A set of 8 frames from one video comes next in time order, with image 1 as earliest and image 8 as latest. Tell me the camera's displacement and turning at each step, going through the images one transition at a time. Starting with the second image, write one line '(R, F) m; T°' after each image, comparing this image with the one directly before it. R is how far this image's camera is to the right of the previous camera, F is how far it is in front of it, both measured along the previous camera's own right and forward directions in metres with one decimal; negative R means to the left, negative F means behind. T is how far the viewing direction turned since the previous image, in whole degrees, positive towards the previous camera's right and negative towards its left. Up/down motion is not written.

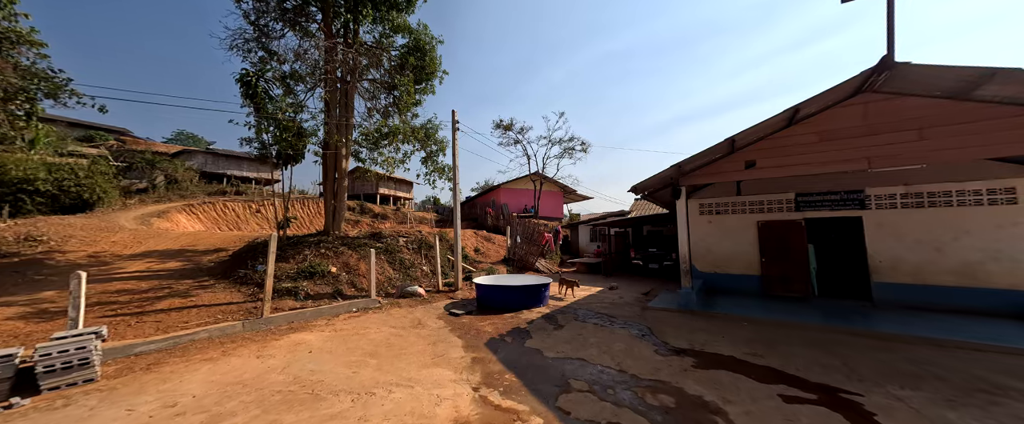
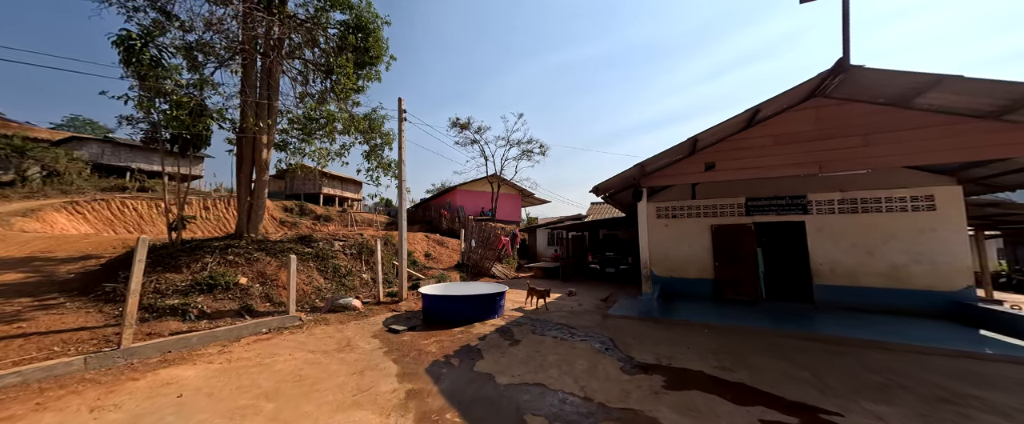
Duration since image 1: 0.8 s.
(+0.1, +0.6) m; +7°
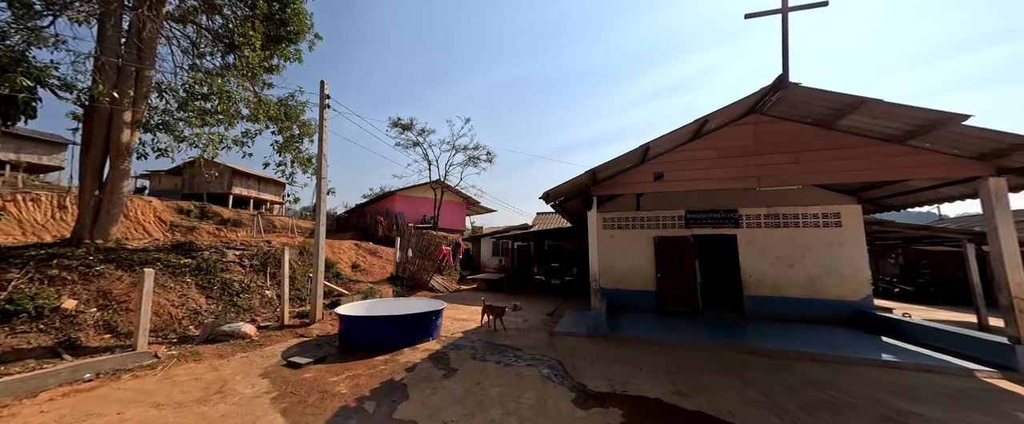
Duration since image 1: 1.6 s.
(+0.1, +0.6) m; +9°
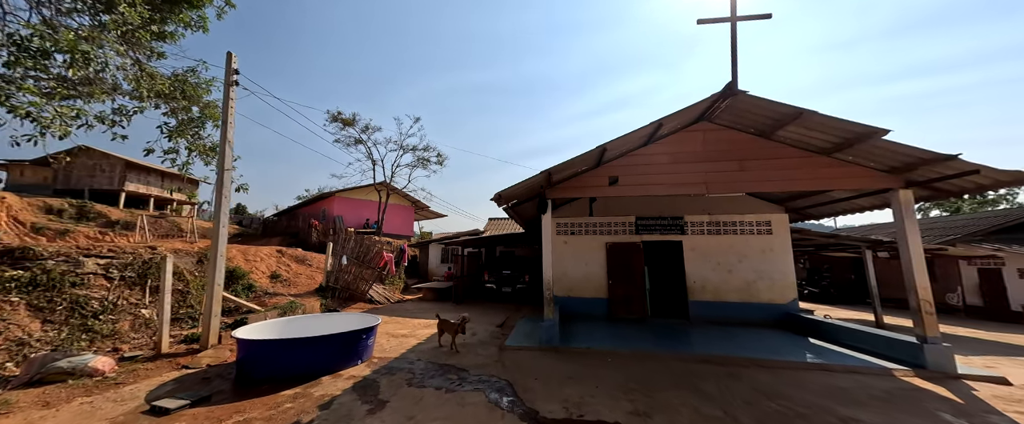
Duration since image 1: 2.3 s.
(+0.1, +0.5) m; +8°
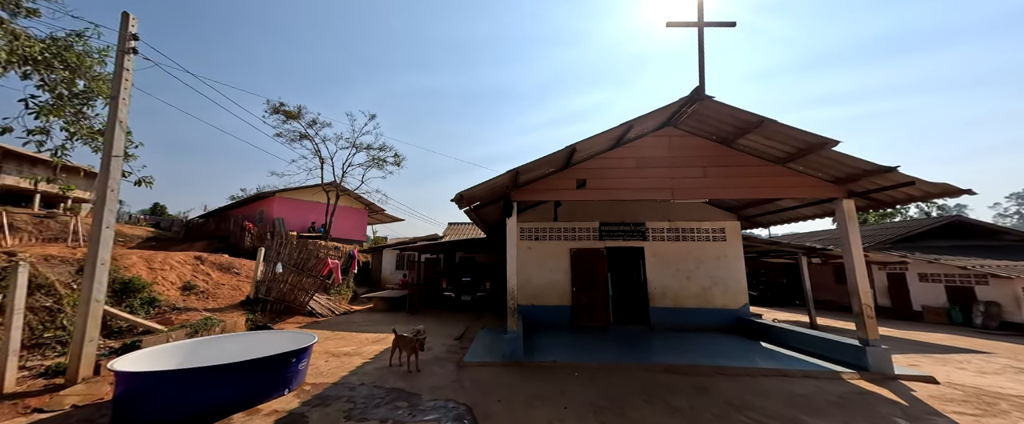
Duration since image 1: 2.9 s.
(0.0, +0.4) m; +7°
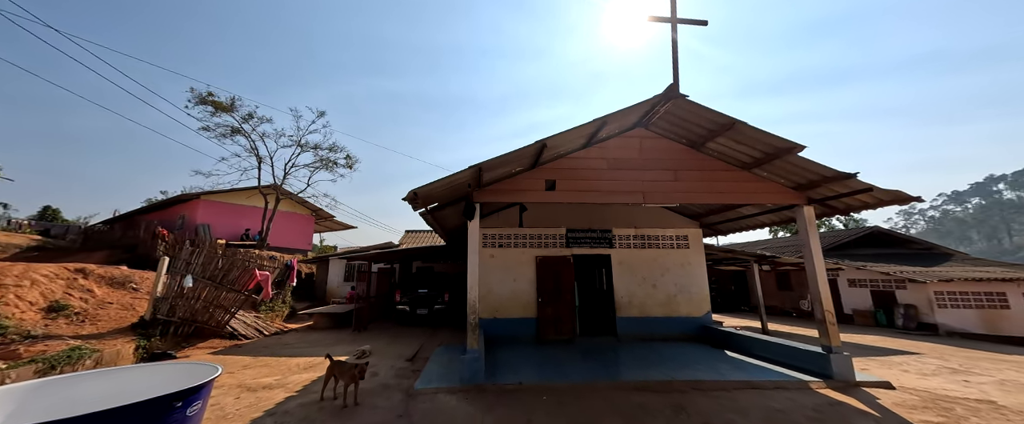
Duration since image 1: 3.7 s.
(0.0, +0.6) m; +7°
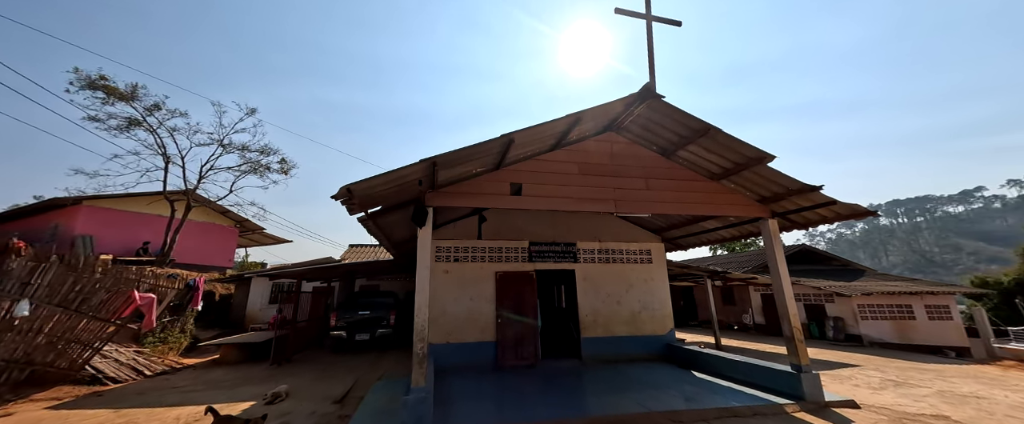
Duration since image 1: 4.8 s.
(-0.1, +0.7) m; +8°
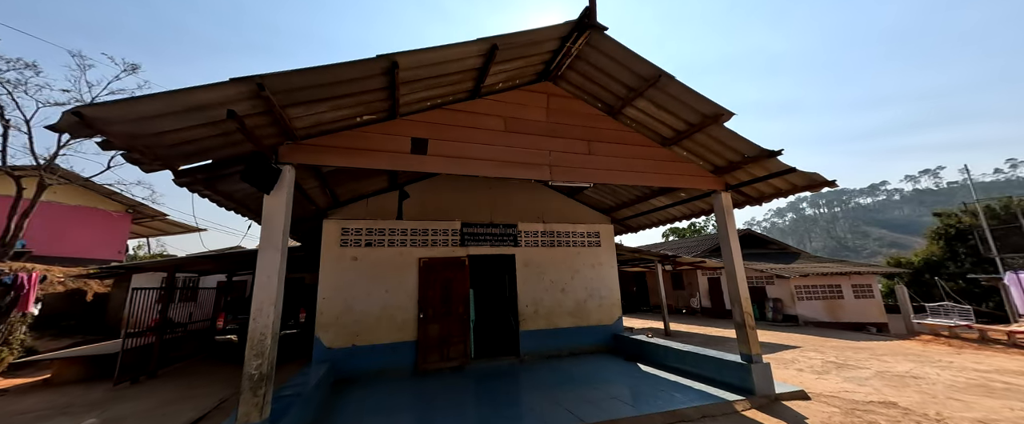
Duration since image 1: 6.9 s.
(+0.6, +1.0) m; +6°
